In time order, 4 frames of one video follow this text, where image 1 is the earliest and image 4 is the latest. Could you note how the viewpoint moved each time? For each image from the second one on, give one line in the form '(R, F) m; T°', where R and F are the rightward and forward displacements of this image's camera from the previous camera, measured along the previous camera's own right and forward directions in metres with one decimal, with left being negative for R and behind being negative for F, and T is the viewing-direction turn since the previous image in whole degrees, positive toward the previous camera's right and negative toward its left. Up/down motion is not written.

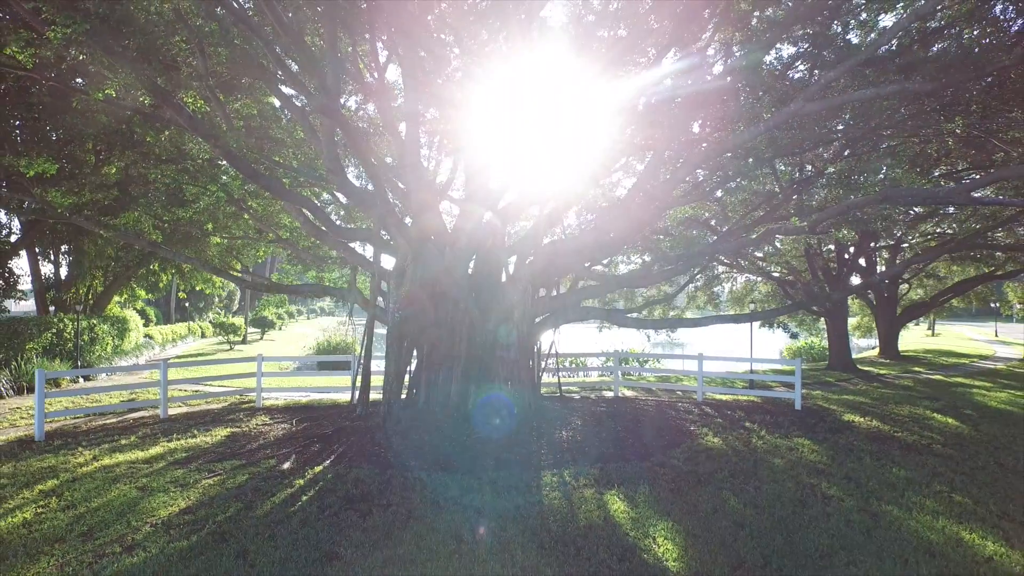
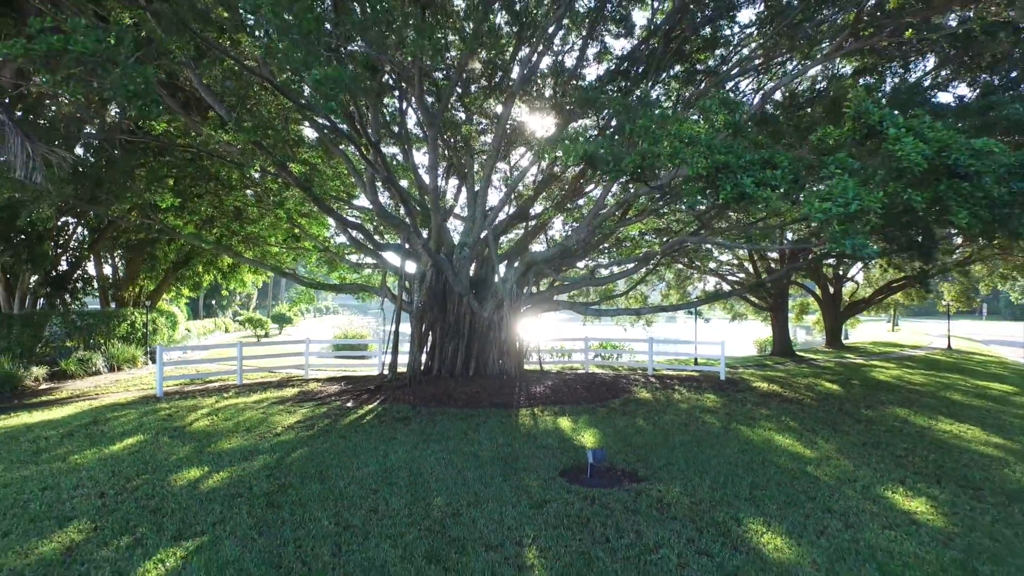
(+0.2, -2.9) m; 0°
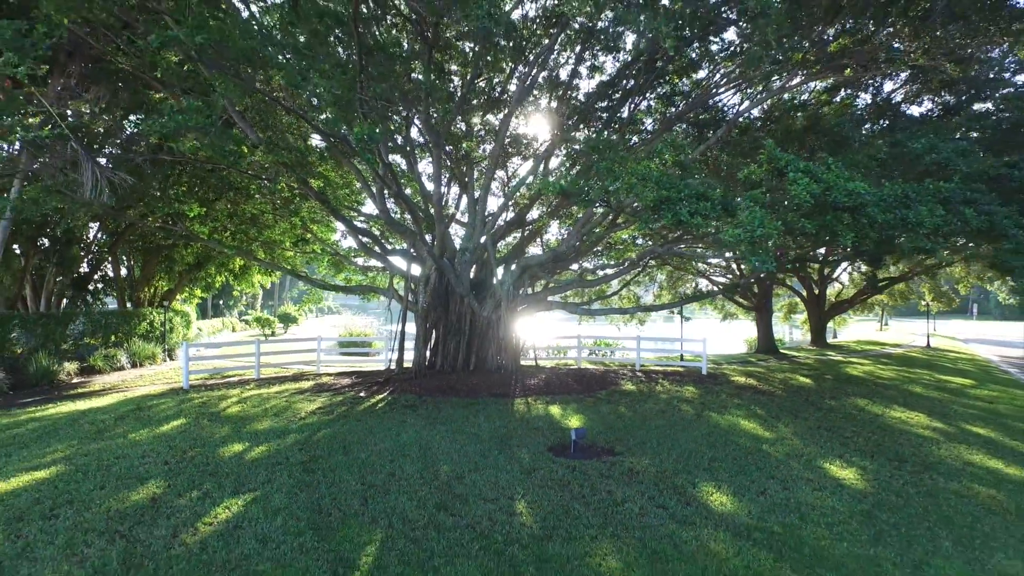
(+0.1, -1.0) m; 0°
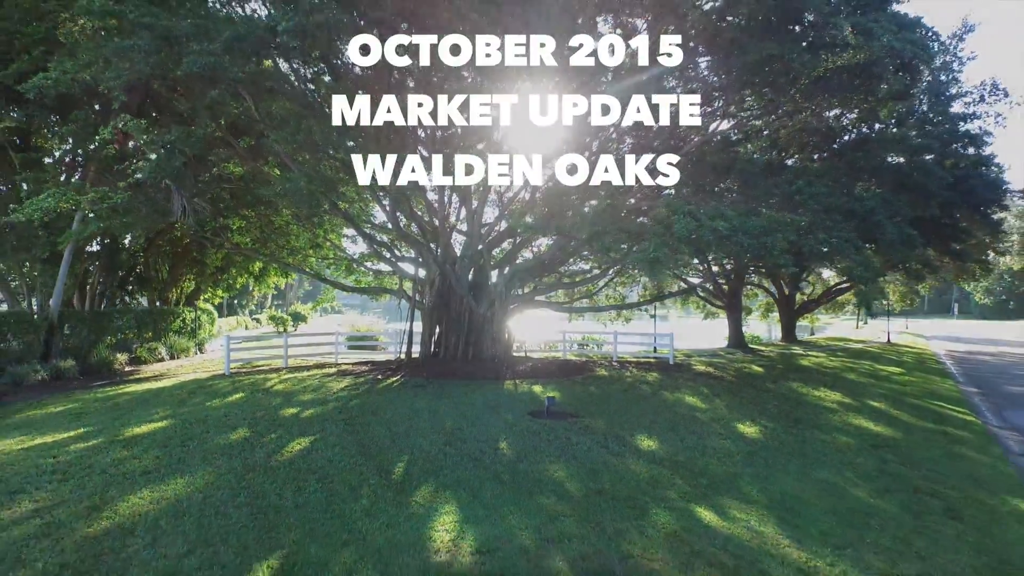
(+0.2, -2.0) m; 0°
